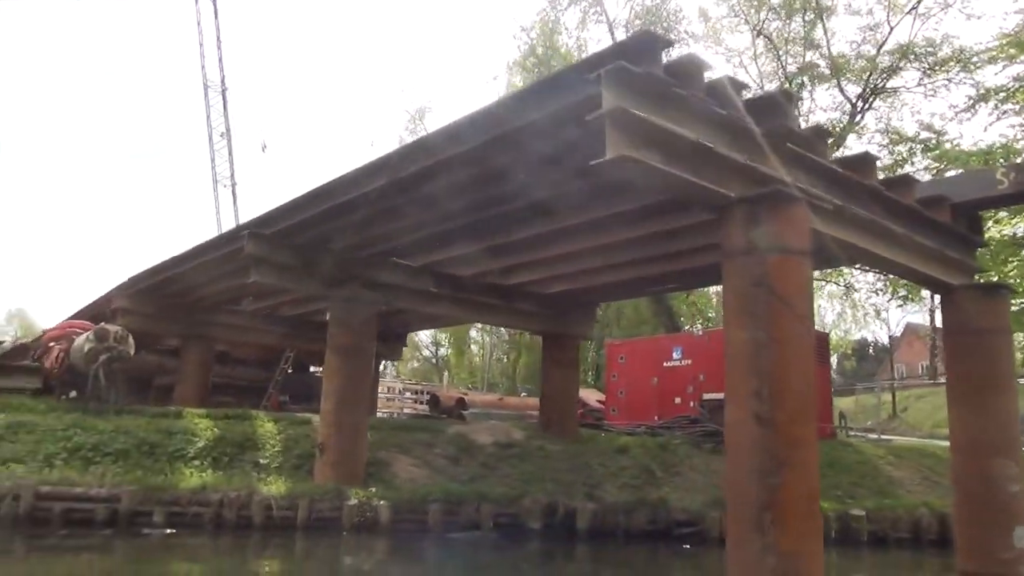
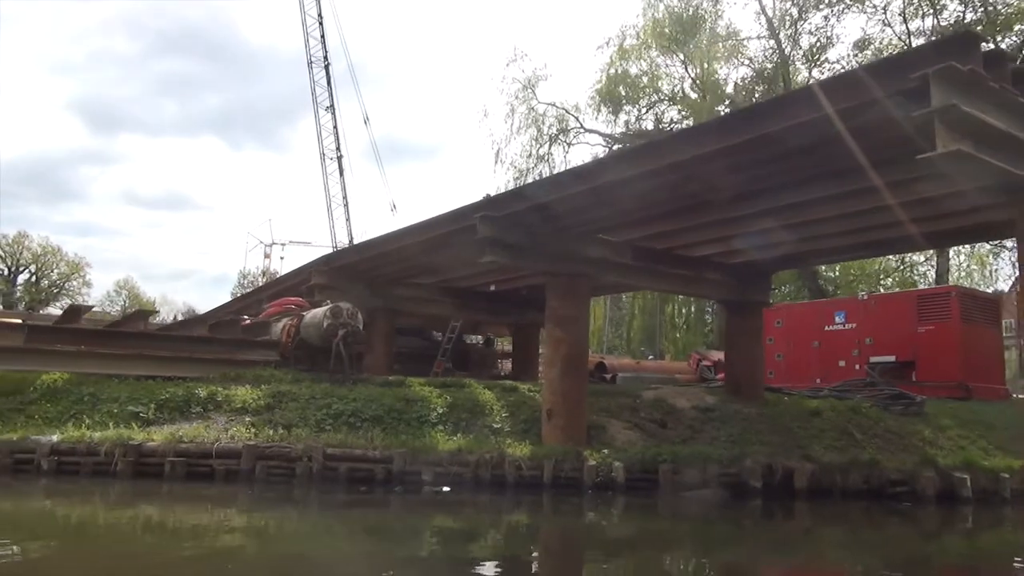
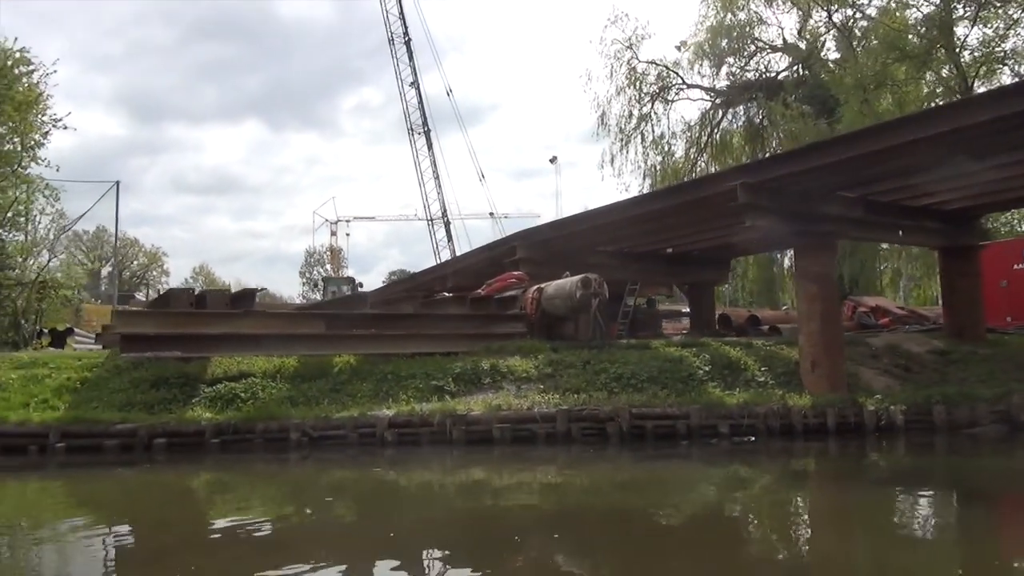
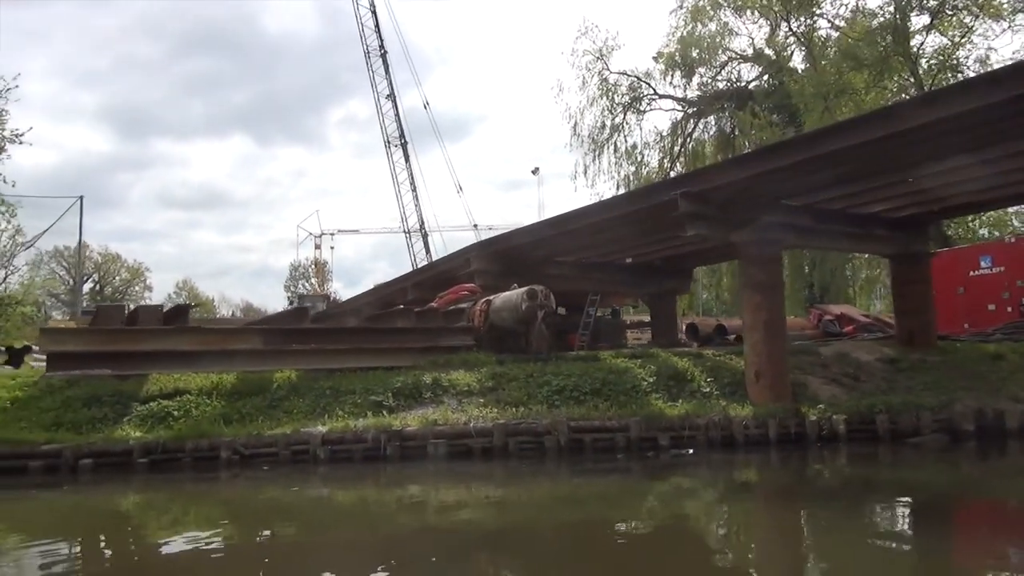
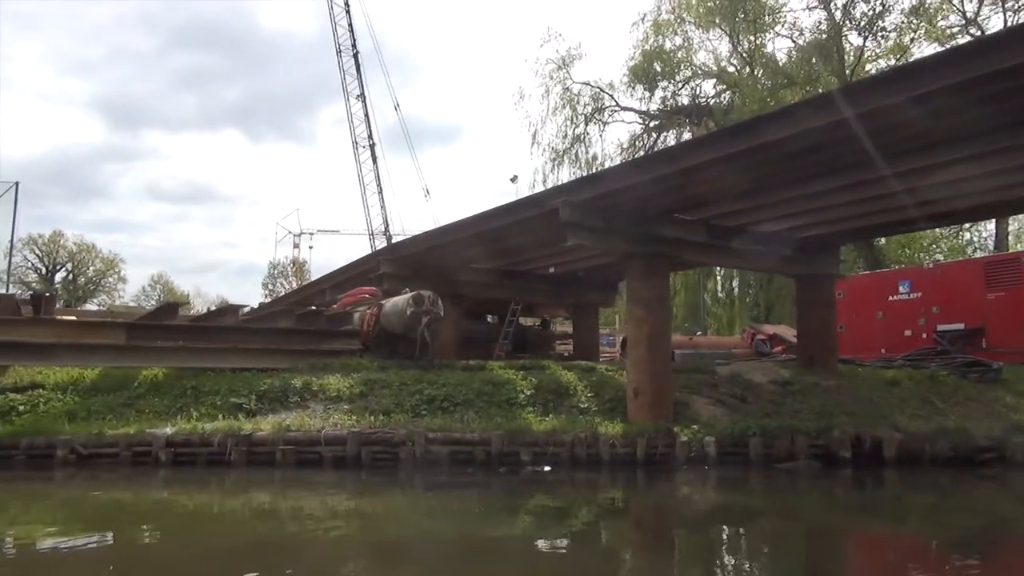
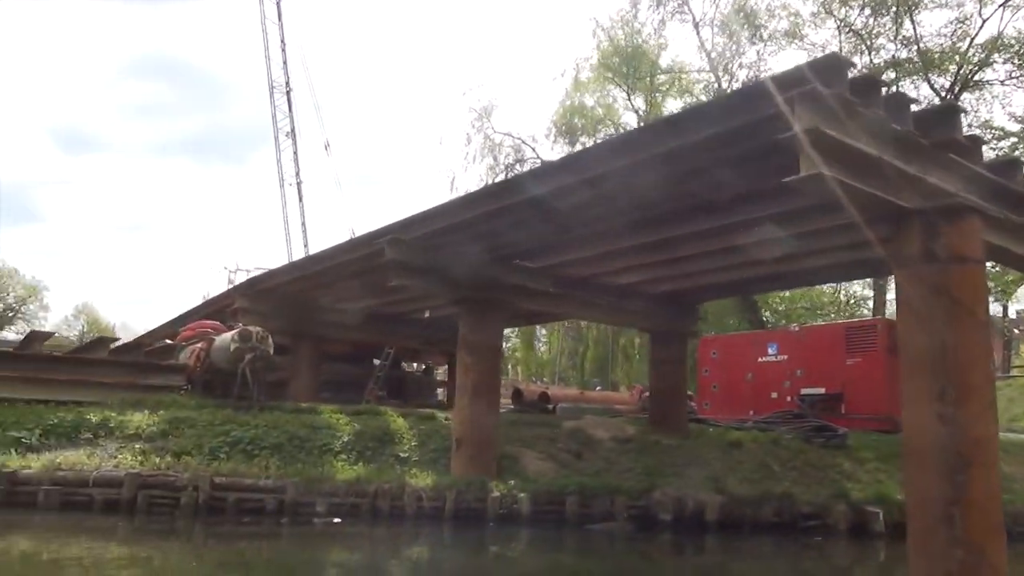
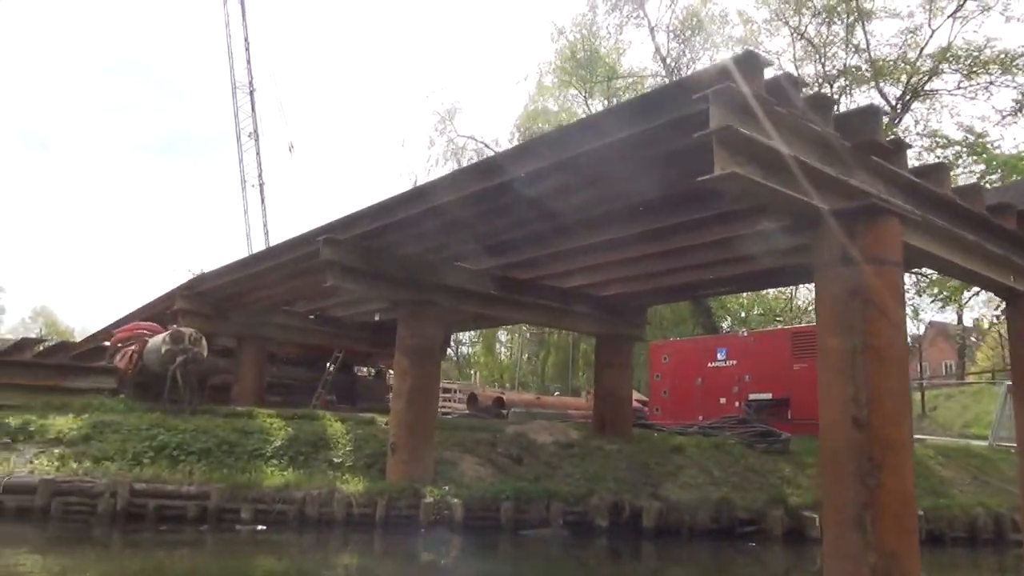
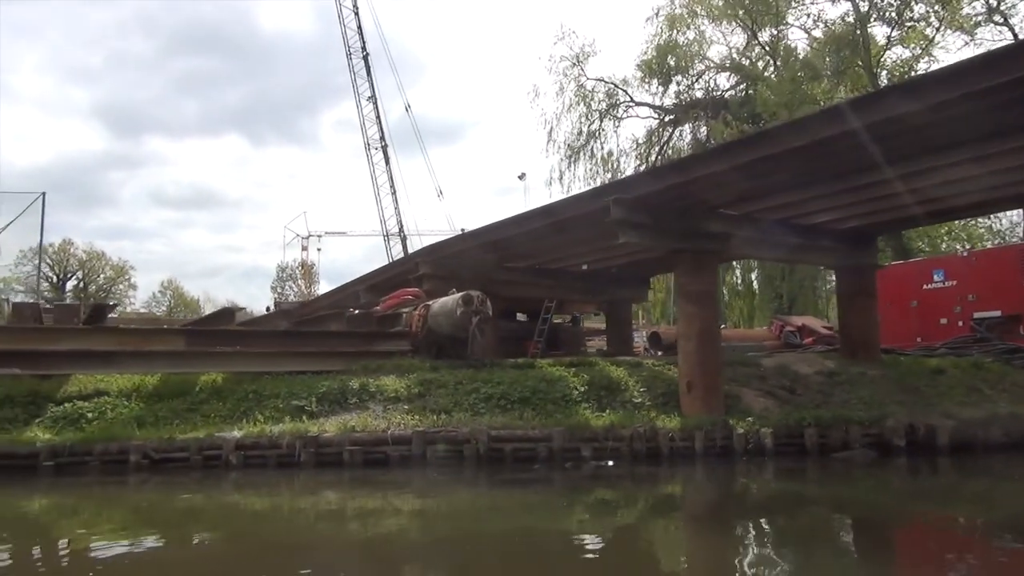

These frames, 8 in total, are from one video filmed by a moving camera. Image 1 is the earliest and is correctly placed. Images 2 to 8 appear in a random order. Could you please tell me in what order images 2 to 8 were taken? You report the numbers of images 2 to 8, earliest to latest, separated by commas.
7, 6, 2, 5, 8, 4, 3
